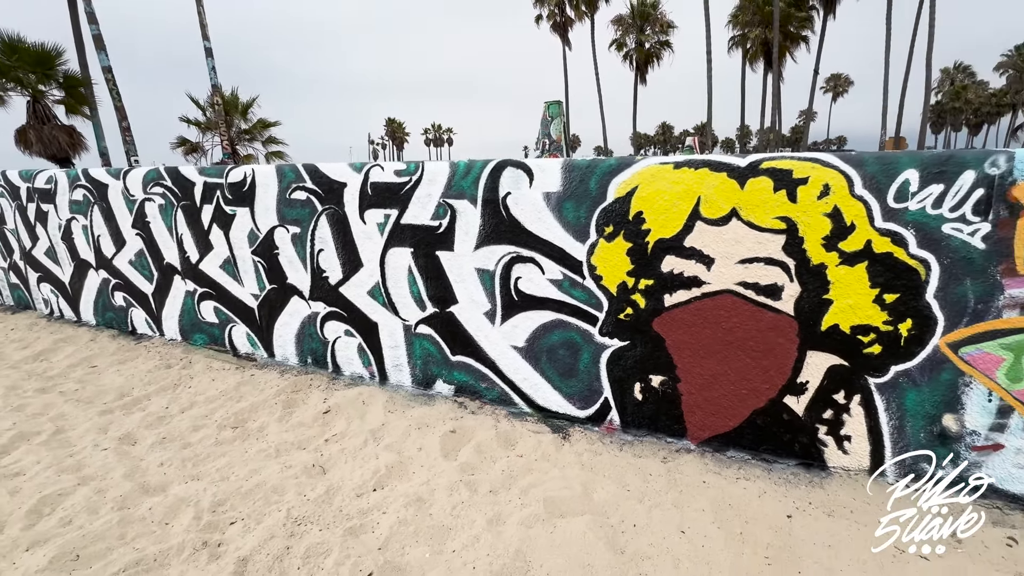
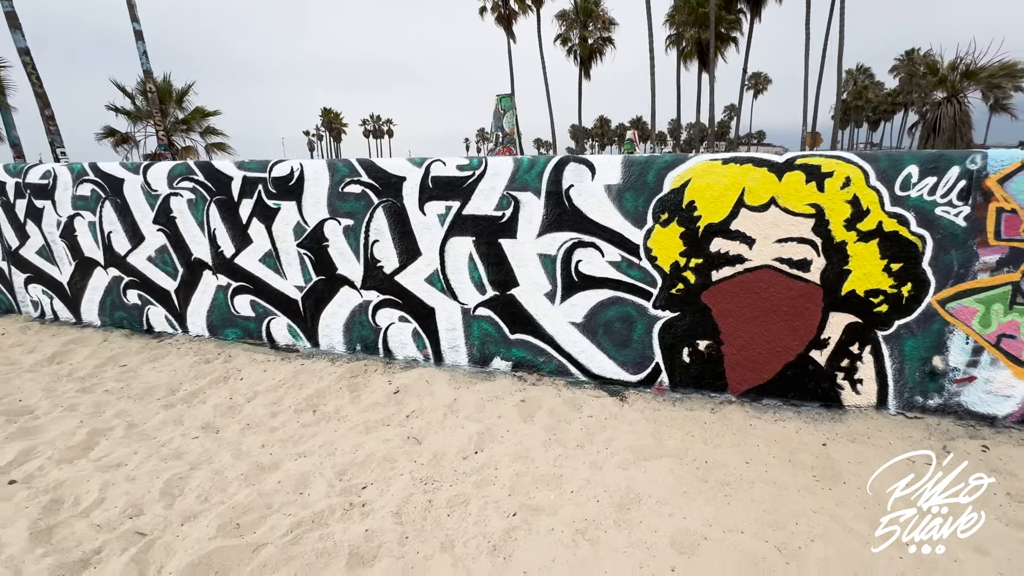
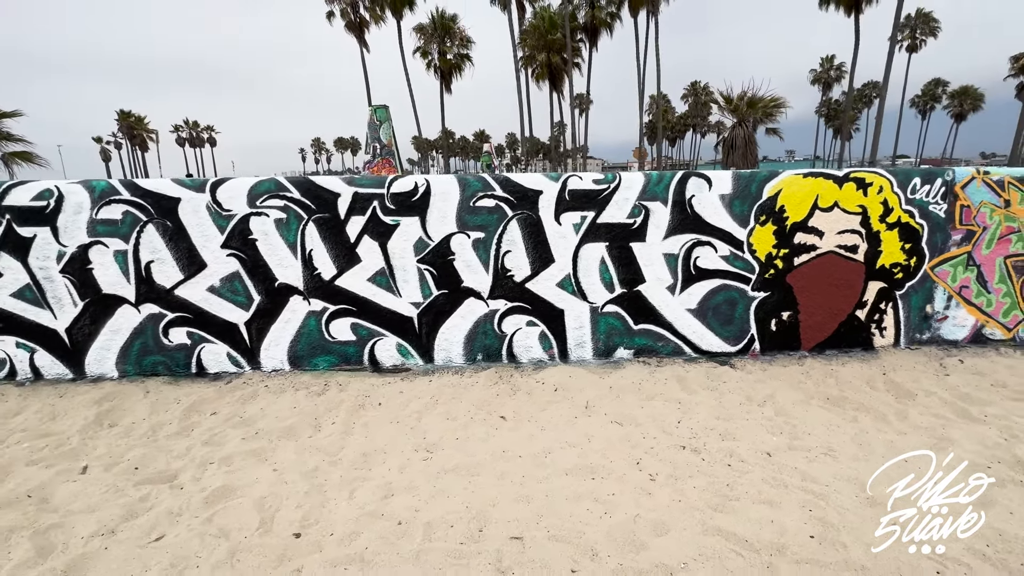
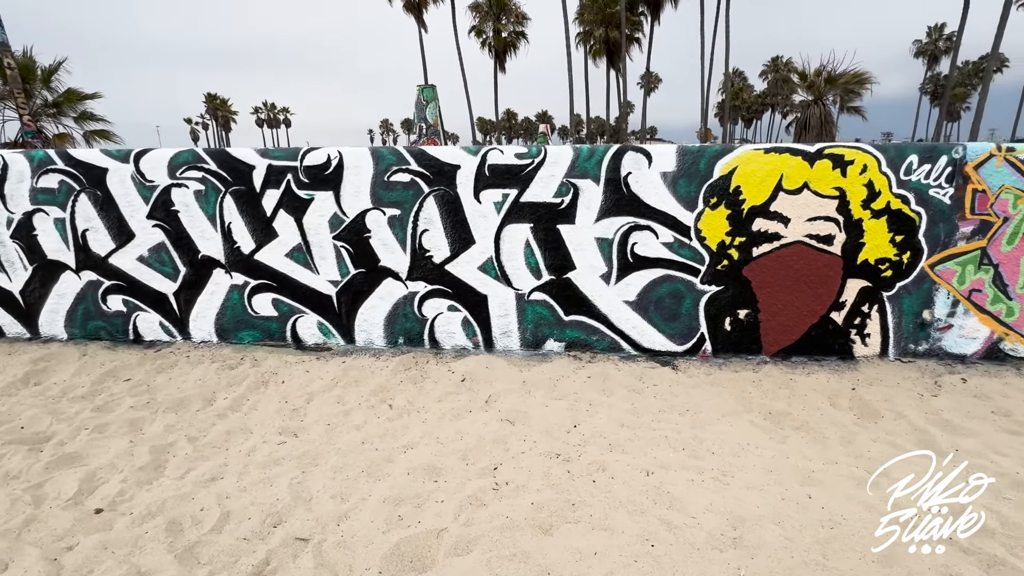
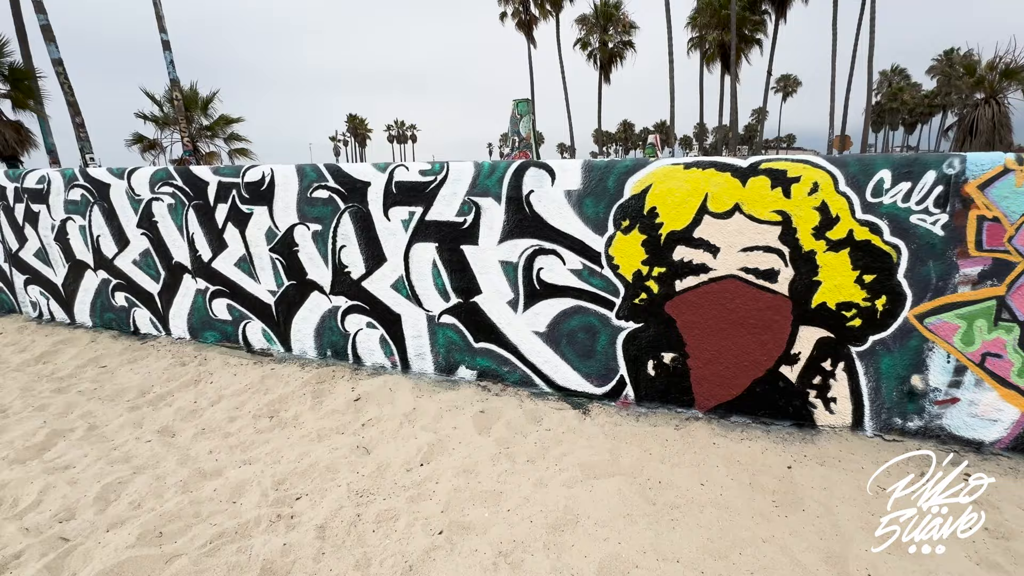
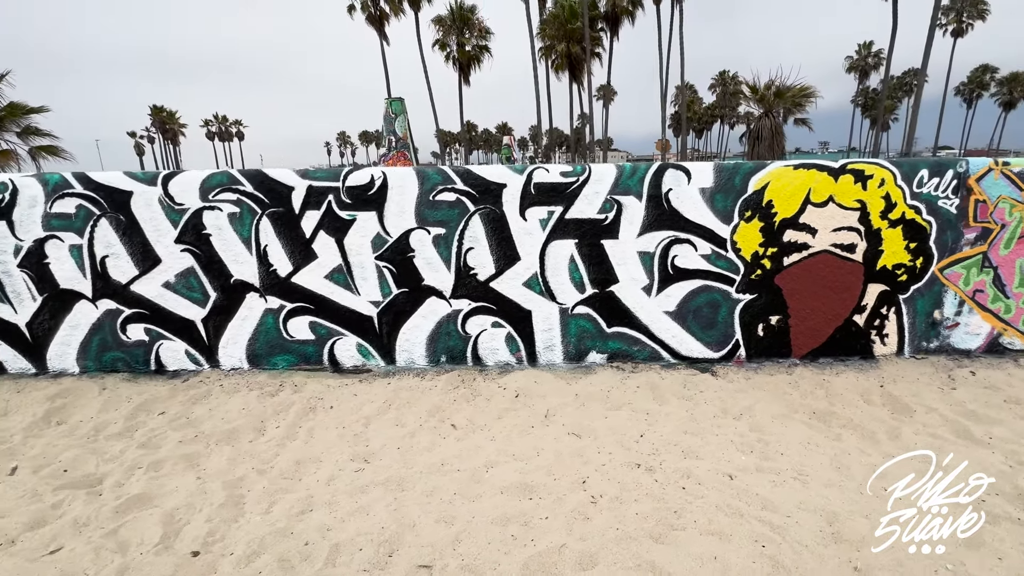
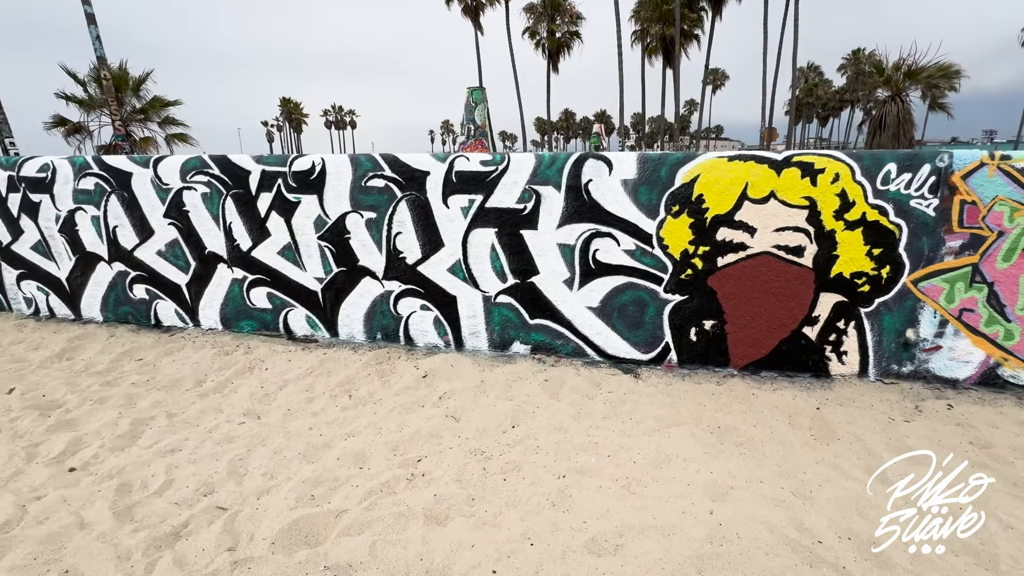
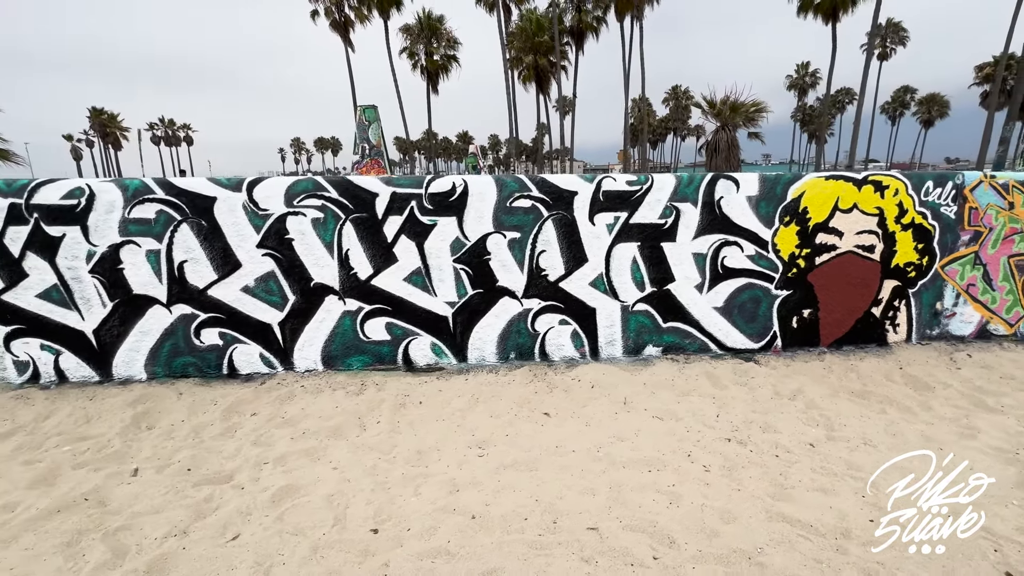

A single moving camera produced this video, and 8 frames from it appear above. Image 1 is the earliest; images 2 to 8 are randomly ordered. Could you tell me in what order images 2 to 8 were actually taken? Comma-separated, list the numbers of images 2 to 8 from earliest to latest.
5, 2, 7, 4, 6, 3, 8
